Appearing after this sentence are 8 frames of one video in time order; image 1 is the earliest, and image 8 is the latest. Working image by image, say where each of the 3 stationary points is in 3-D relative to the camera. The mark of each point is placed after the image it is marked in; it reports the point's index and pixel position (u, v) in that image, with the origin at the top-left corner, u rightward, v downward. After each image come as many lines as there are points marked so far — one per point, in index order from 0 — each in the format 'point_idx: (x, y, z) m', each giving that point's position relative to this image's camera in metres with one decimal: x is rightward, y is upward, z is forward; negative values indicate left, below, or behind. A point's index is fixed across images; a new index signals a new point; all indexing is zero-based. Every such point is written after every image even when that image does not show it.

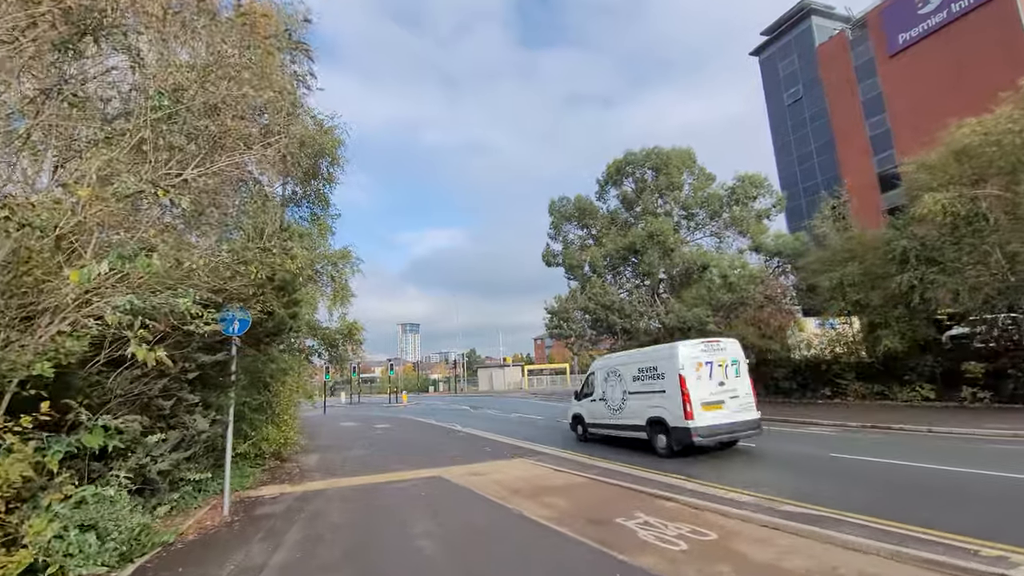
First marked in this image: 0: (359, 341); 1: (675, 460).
0: (-5.3, -1.8, +16.5) m
1: (+4.6, -4.9, +13.7) m
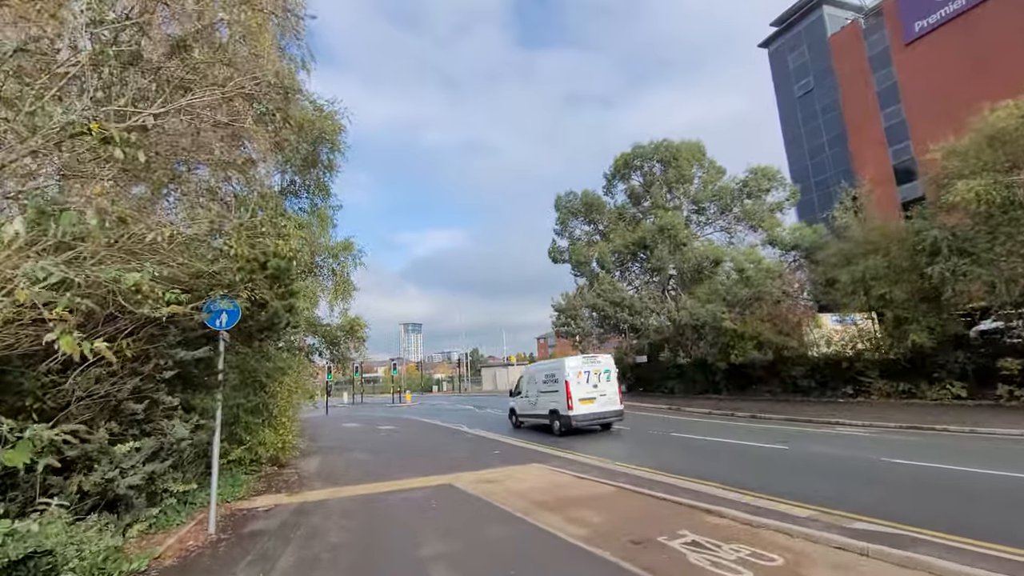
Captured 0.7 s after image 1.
0: (-4.9, -1.6, +15.6) m
1: (+5.0, -4.7, +12.8) m
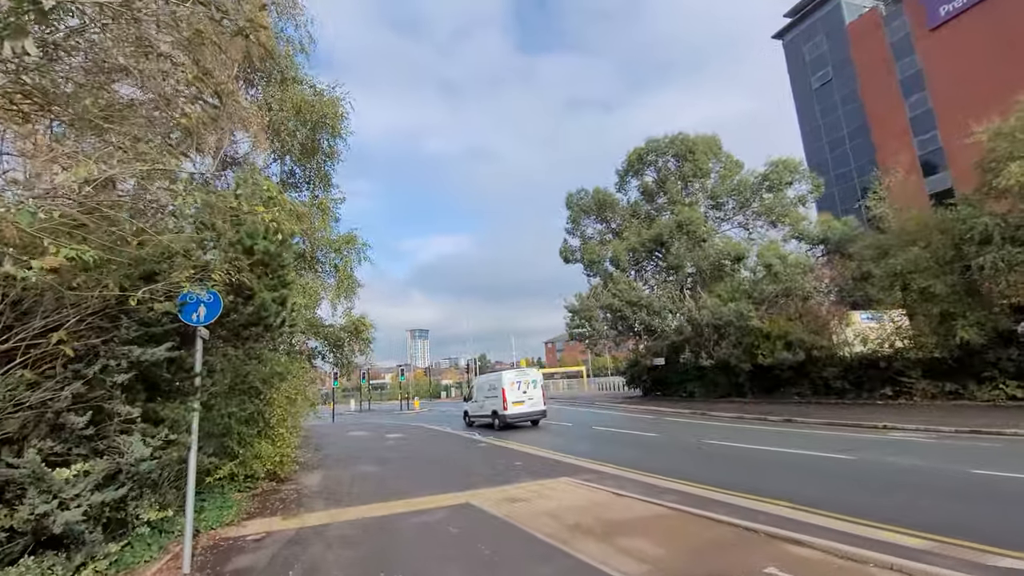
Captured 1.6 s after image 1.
0: (-4.3, -1.6, +14.4) m
1: (+5.6, -4.5, +11.4) m
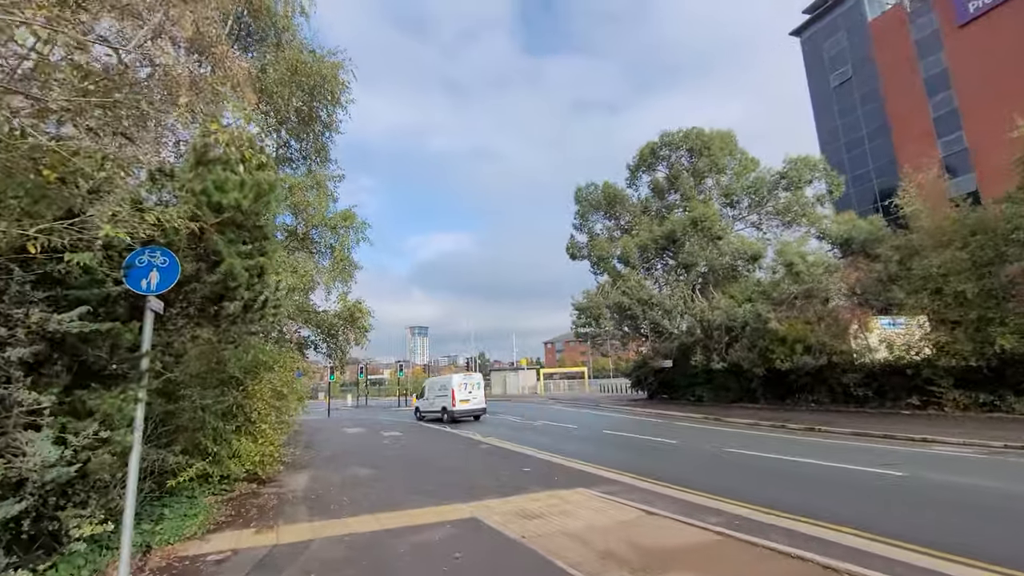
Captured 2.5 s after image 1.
0: (-4.1, -1.2, +13.2) m
1: (+5.8, -4.3, +10.2) m
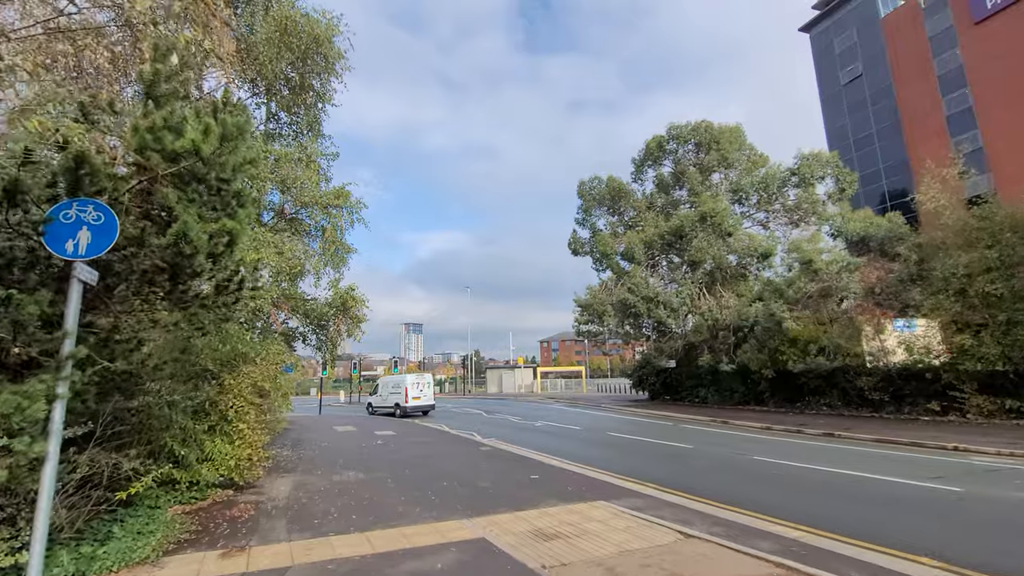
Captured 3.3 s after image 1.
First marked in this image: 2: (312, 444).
0: (-3.9, -0.8, +12.1) m
1: (+5.9, -4.2, +9.2) m
2: (-6.9, -5.4, +16.7) m
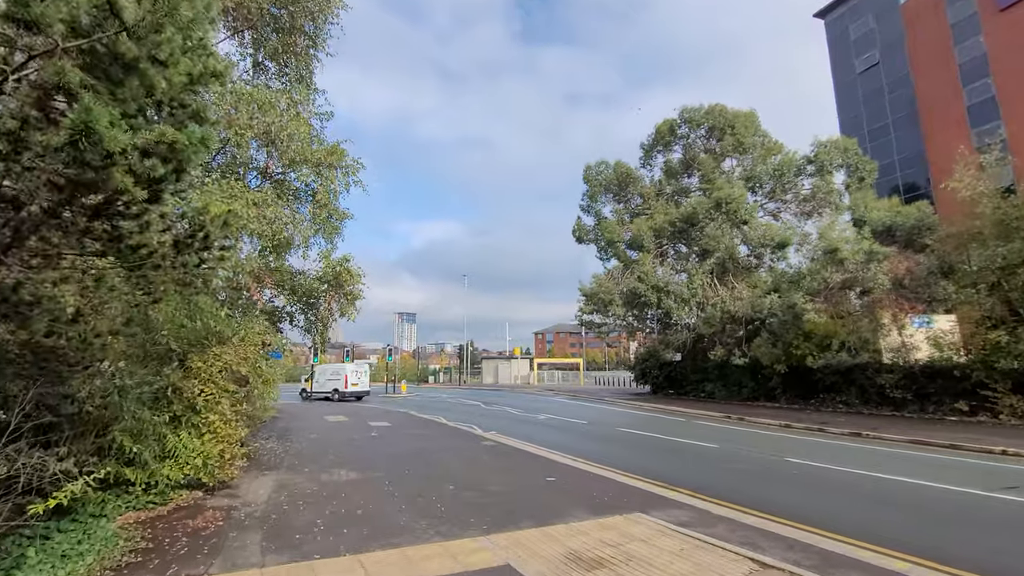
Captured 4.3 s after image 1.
0: (-3.6, -0.3, +10.7) m
1: (+6.2, -3.9, +7.9) m
2: (-6.7, -4.7, +15.3) m
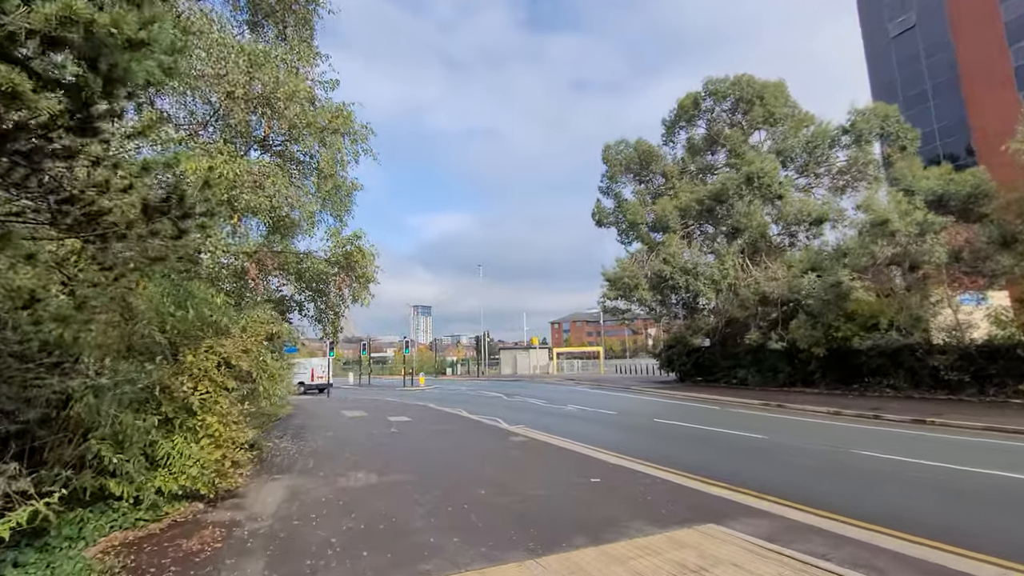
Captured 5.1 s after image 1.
0: (-2.9, +0.1, +9.7) m
1: (+6.8, -3.3, +6.7) m
2: (-5.9, -4.4, +14.5) m
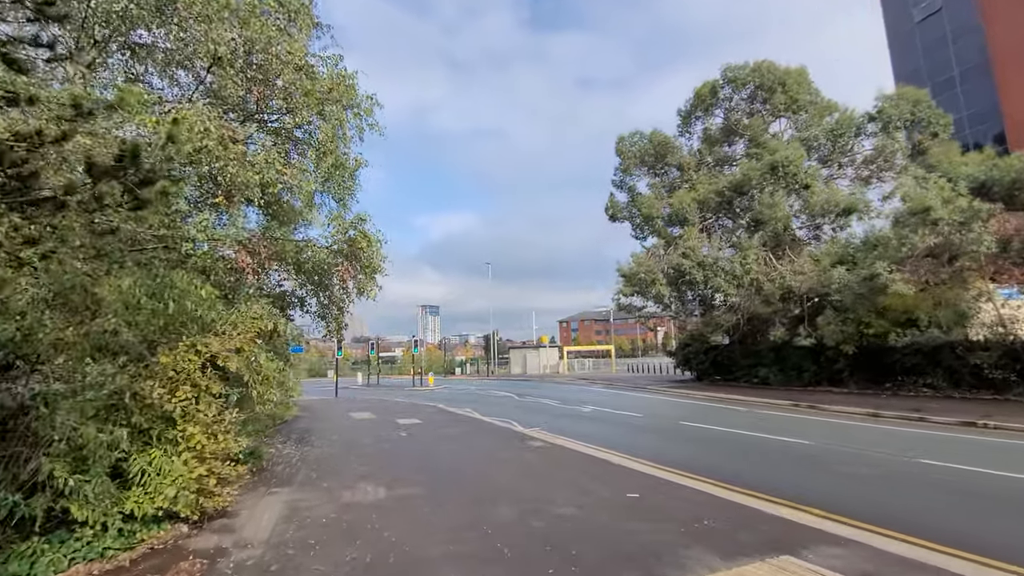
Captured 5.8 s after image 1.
0: (-2.6, +0.2, +8.7) m
1: (+7.2, -3.2, +5.6) m
2: (-5.4, -4.2, +13.6) m
